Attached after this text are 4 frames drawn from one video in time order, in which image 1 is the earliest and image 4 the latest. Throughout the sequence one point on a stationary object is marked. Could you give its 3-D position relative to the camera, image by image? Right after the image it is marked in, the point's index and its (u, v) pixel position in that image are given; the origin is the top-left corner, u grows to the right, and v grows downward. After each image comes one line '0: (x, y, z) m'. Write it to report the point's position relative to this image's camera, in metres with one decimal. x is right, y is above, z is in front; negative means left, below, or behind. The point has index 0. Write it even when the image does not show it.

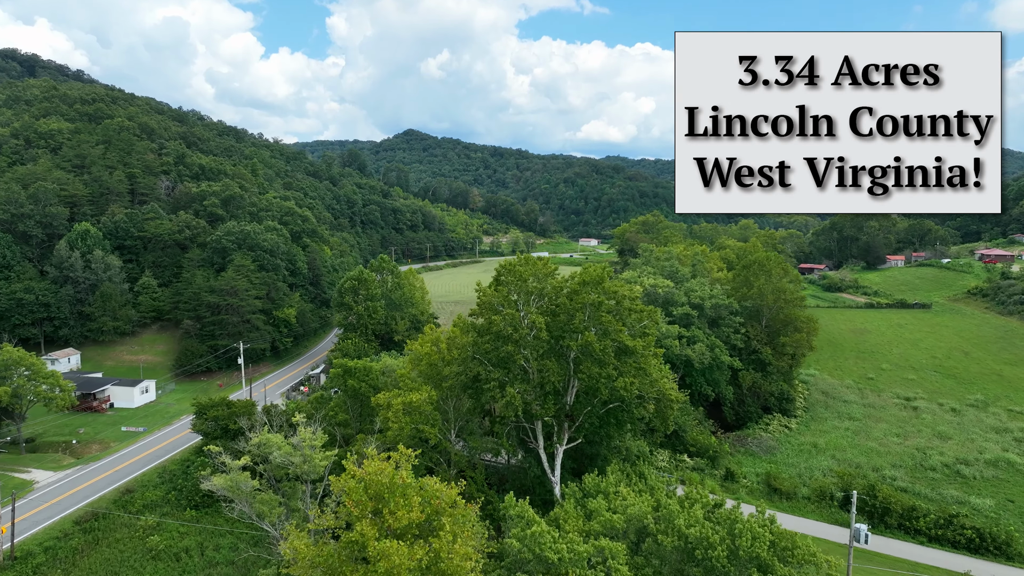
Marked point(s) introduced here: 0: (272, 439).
0: (-7.9, -5.0, +16.0) m
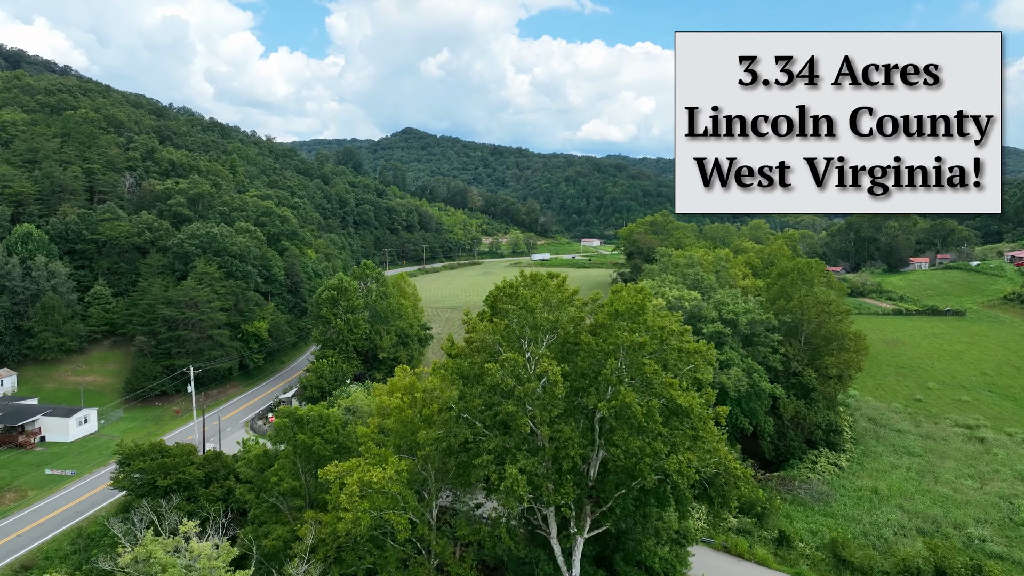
0: (-7.8, -5.9, +10.6) m
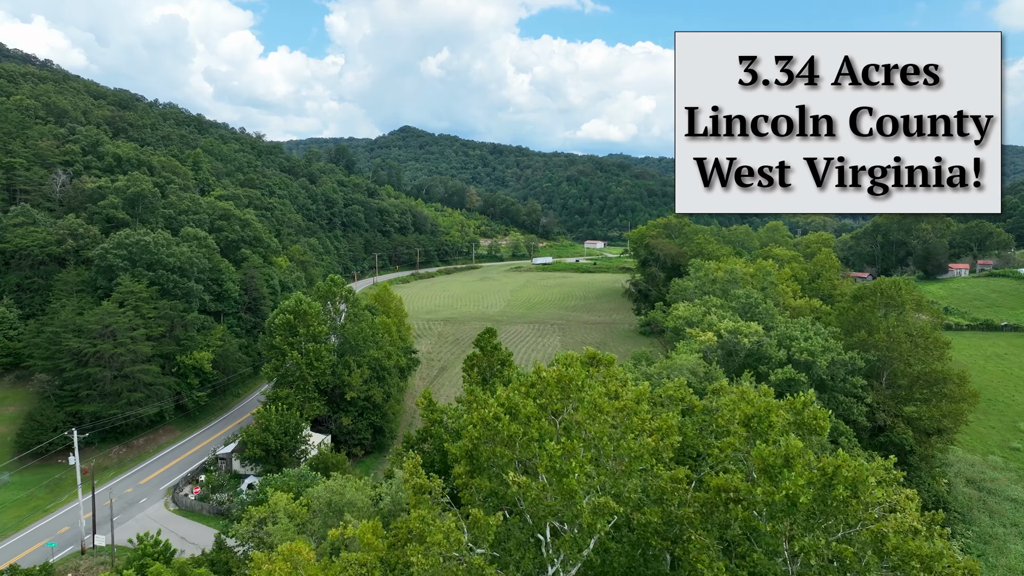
0: (-7.8, -7.4, +2.8) m
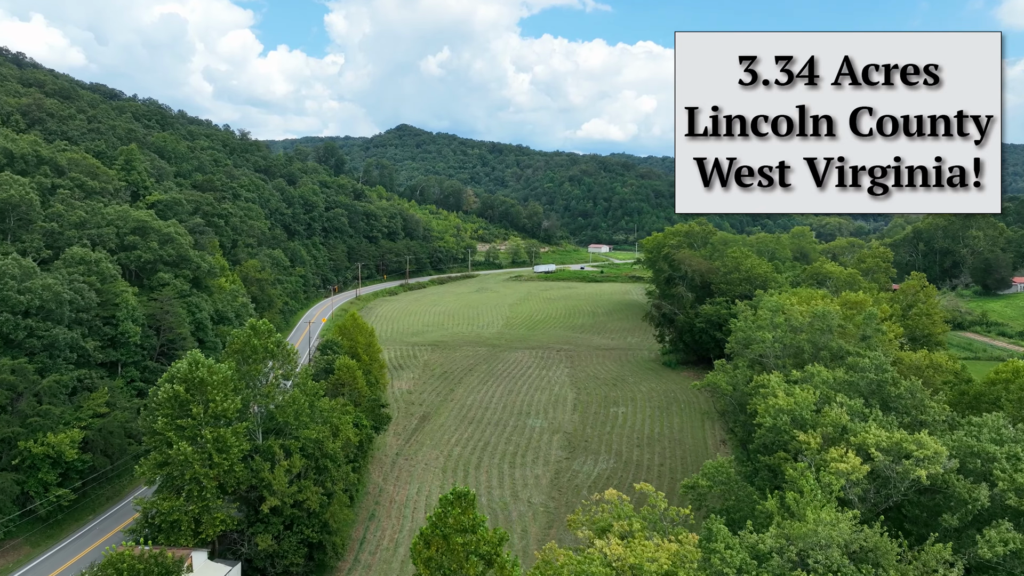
0: (-7.9, -9.9, -7.5) m
